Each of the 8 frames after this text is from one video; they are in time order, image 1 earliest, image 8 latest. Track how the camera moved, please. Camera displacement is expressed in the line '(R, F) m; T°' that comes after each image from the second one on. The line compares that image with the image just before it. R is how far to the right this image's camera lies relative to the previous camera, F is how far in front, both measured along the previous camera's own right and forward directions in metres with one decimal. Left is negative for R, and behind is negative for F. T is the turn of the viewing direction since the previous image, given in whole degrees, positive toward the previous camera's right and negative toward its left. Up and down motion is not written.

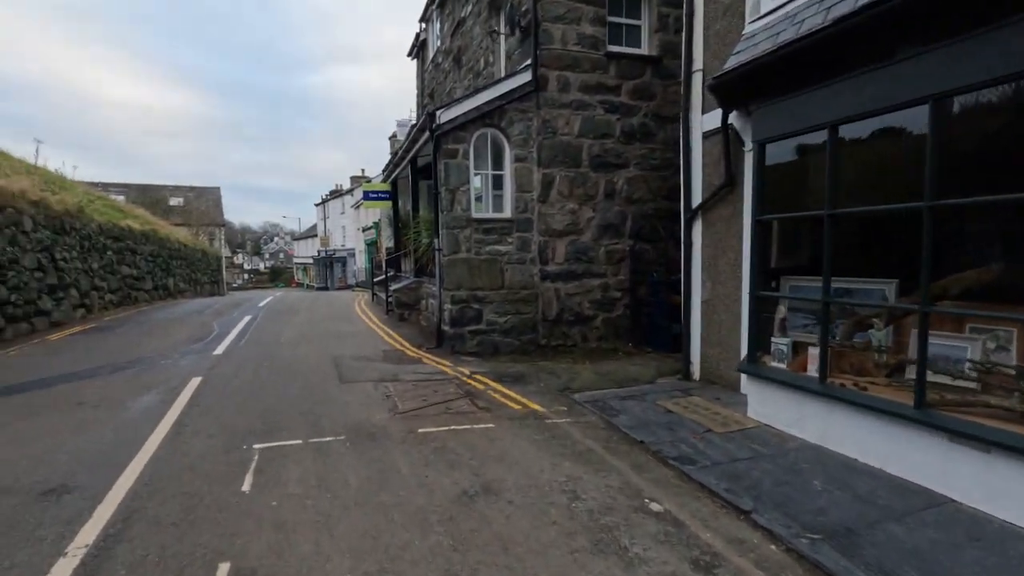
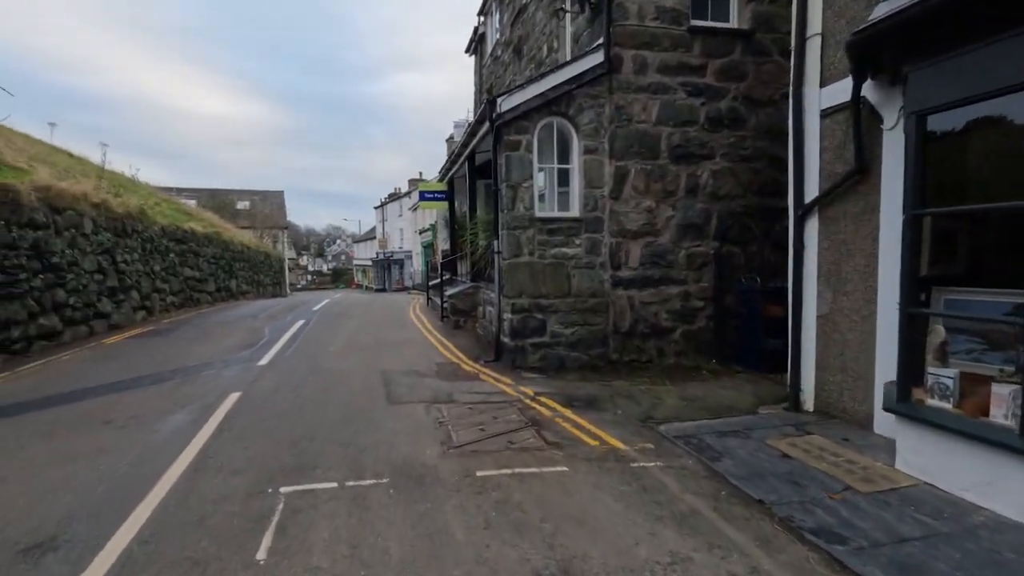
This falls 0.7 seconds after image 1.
(-0.2, +1.2) m; -6°
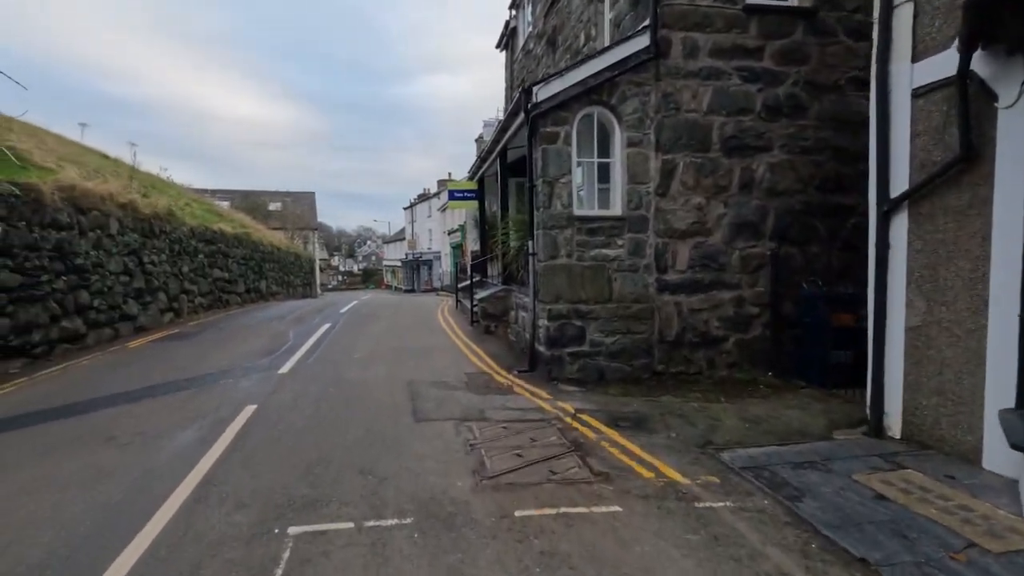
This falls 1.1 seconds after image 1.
(-0.1, +0.7) m; -3°
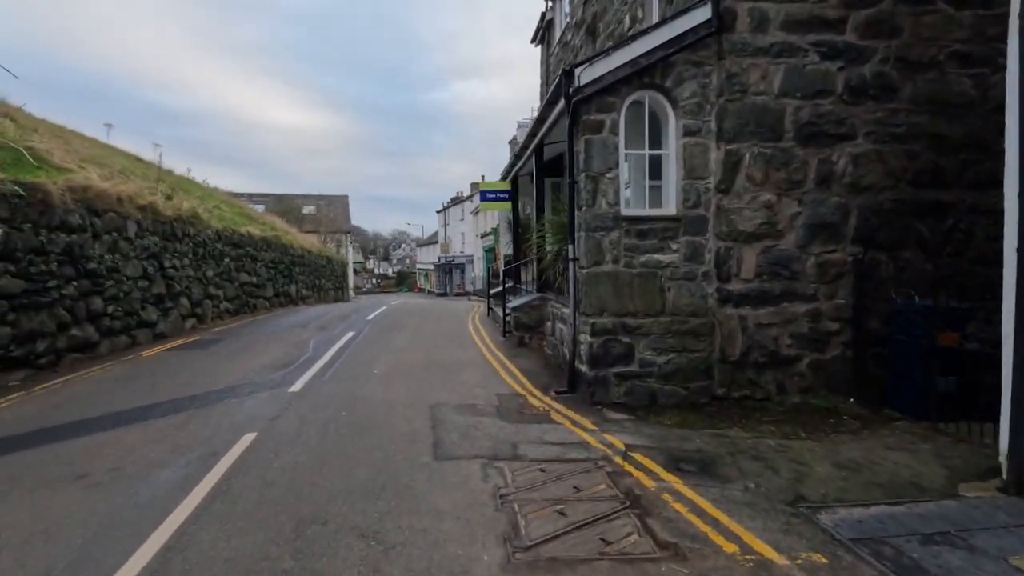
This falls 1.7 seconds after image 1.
(-0.1, +1.1) m; -4°
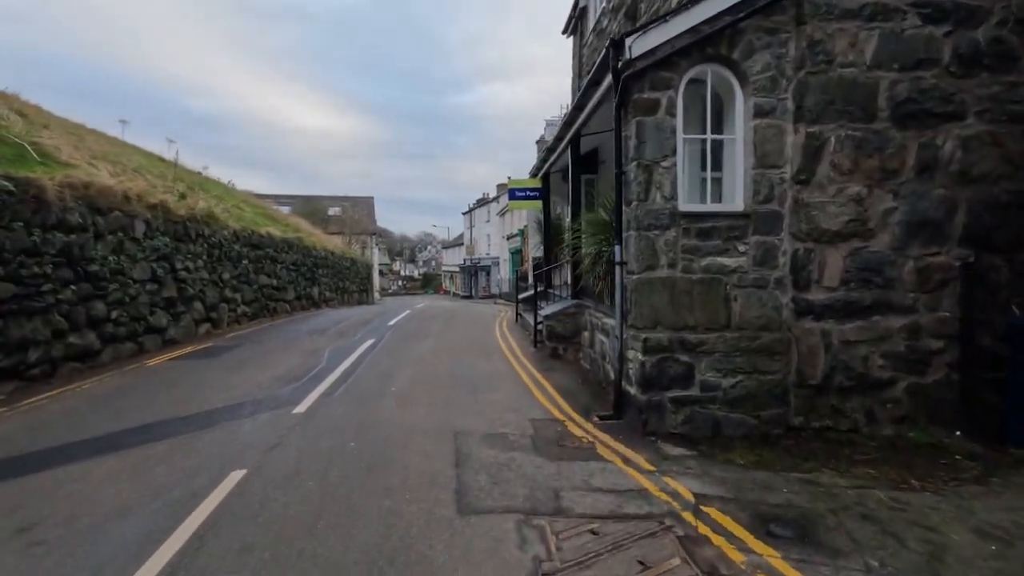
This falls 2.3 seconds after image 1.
(-0.2, +1.1) m; -3°
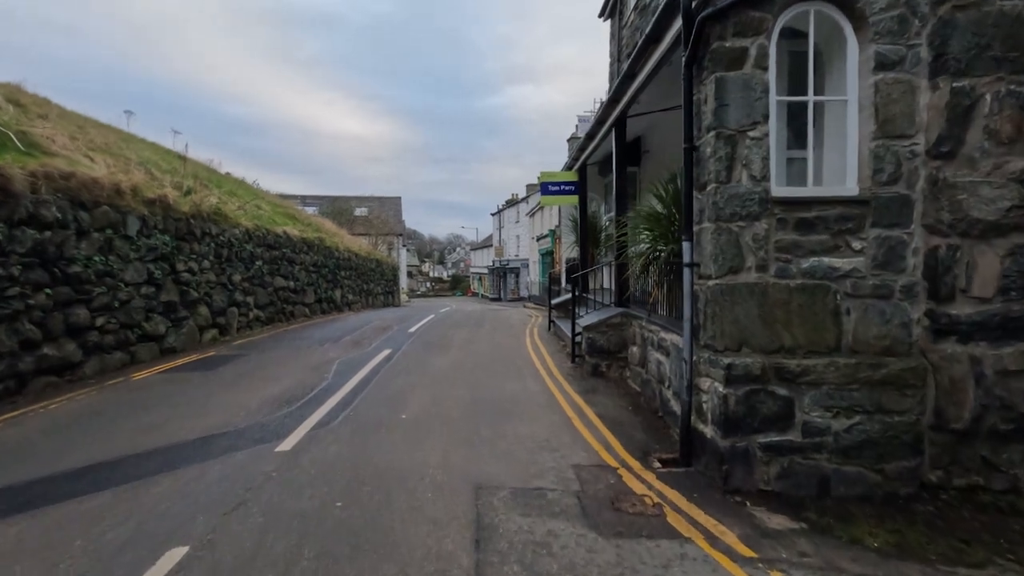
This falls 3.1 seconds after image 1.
(-0.1, +1.5) m; -3°
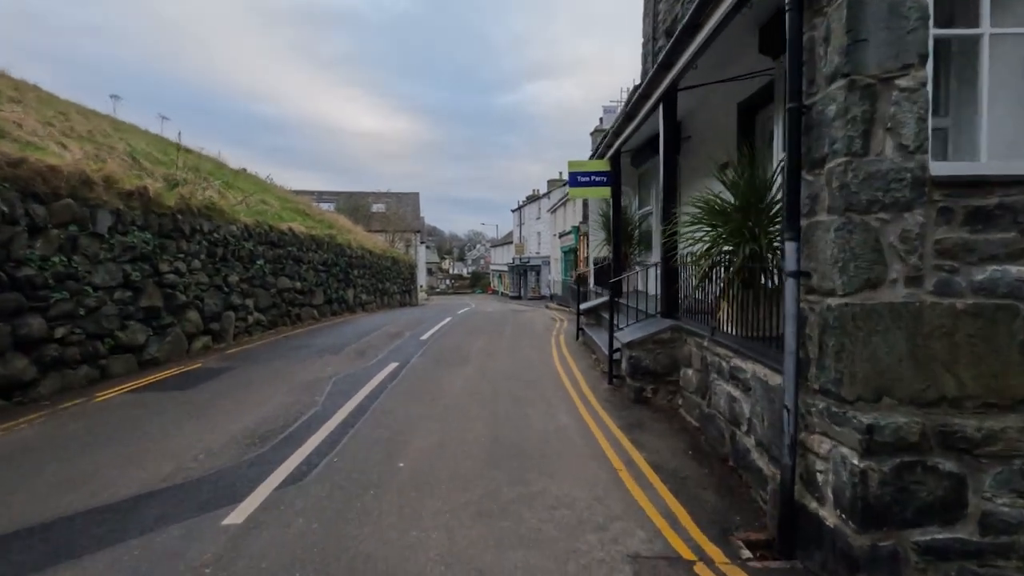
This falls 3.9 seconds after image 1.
(-0.1, +1.5) m; -2°
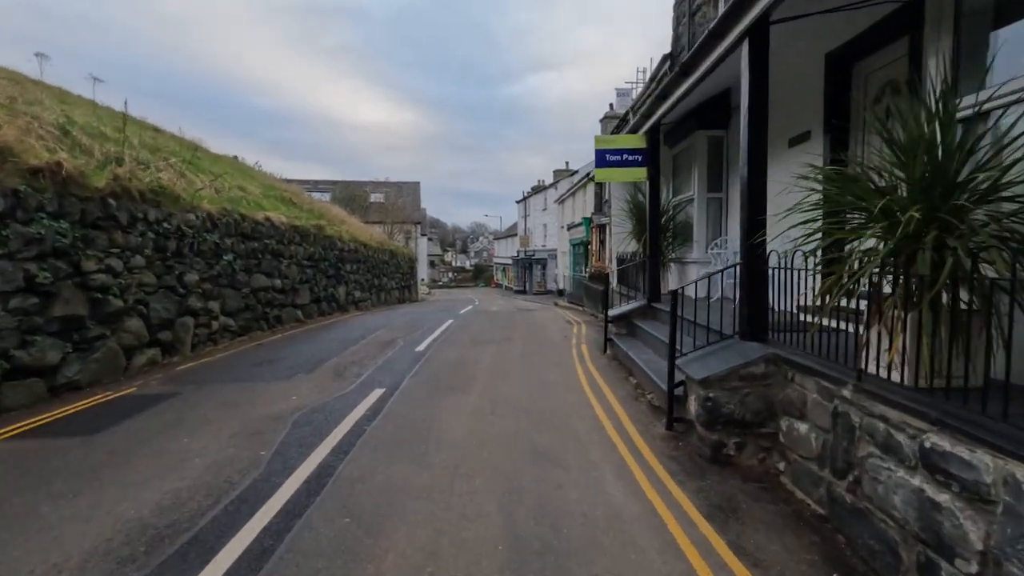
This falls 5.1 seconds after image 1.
(-0.2, +2.2) m; 0°
